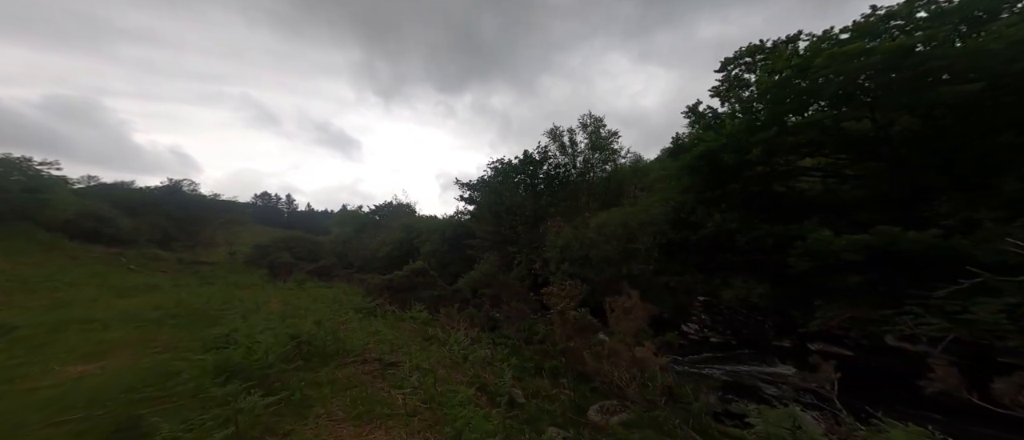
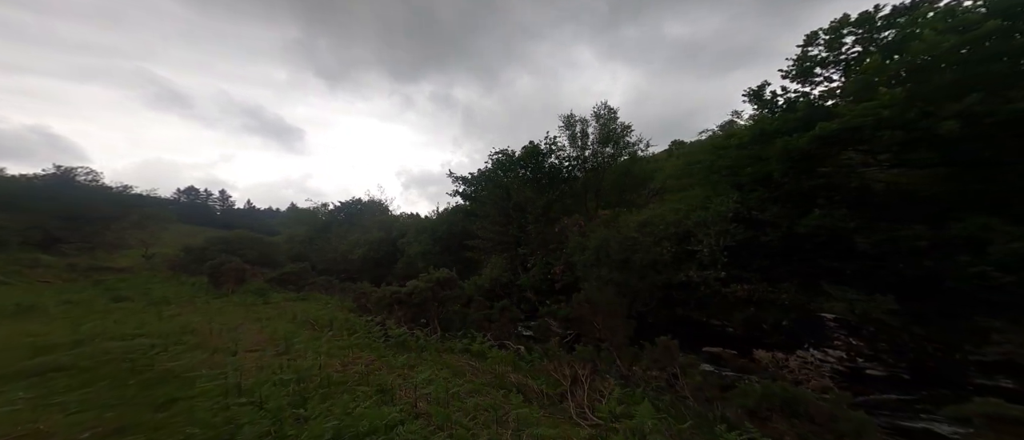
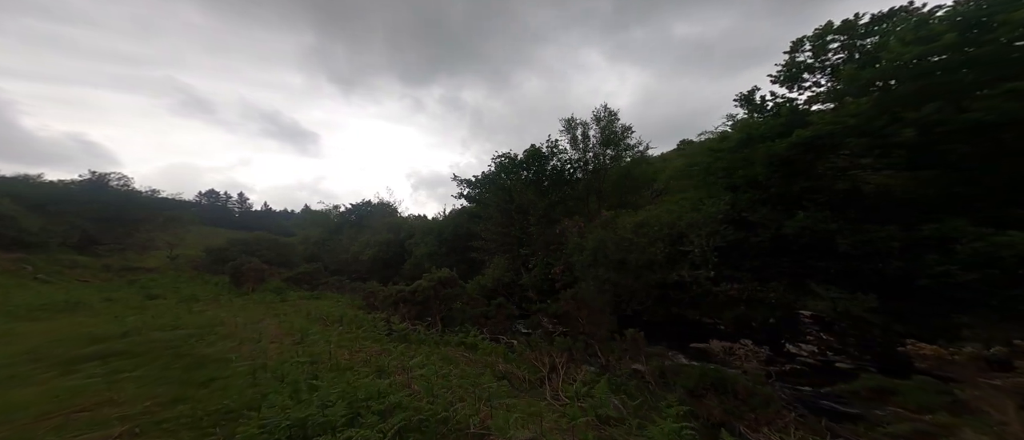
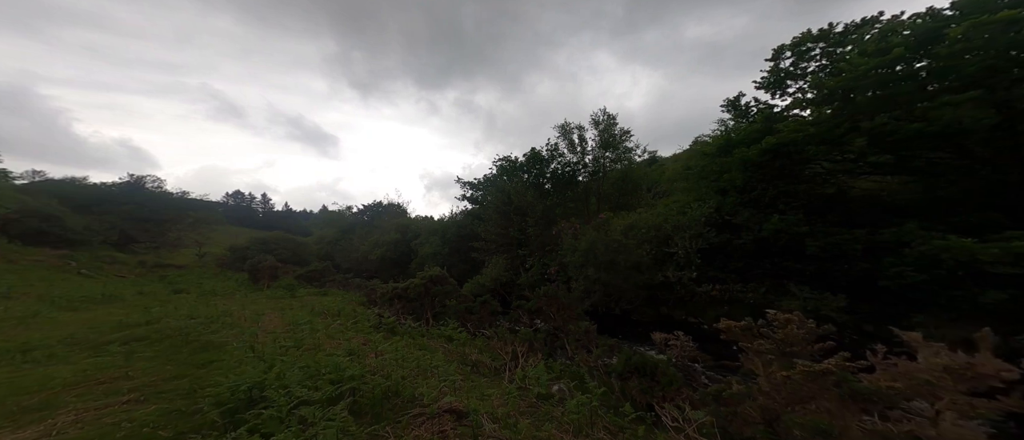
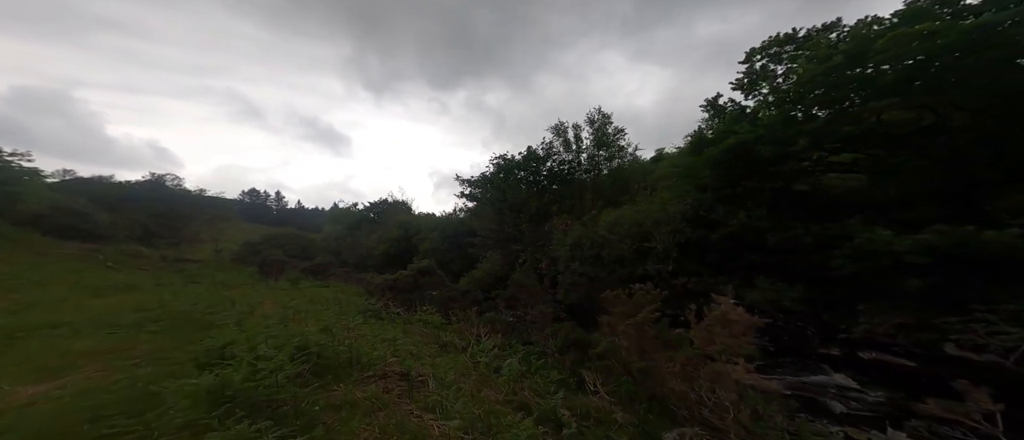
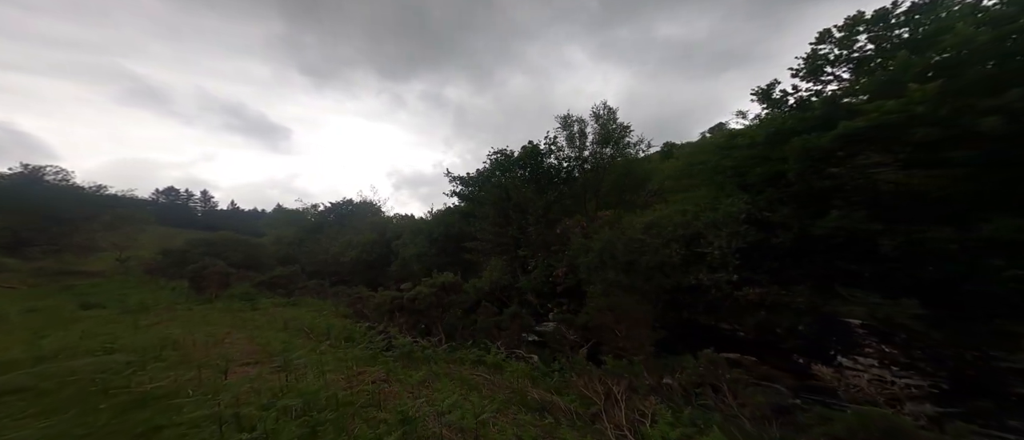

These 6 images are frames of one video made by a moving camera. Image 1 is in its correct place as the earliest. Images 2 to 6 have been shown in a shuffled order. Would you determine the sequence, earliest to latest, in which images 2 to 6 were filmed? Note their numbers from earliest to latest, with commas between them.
5, 4, 3, 2, 6
